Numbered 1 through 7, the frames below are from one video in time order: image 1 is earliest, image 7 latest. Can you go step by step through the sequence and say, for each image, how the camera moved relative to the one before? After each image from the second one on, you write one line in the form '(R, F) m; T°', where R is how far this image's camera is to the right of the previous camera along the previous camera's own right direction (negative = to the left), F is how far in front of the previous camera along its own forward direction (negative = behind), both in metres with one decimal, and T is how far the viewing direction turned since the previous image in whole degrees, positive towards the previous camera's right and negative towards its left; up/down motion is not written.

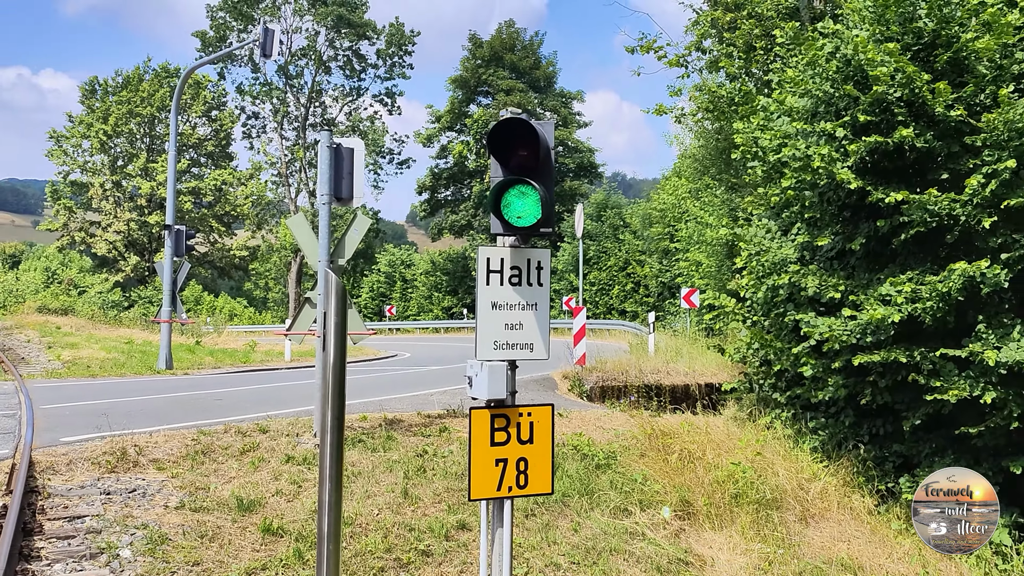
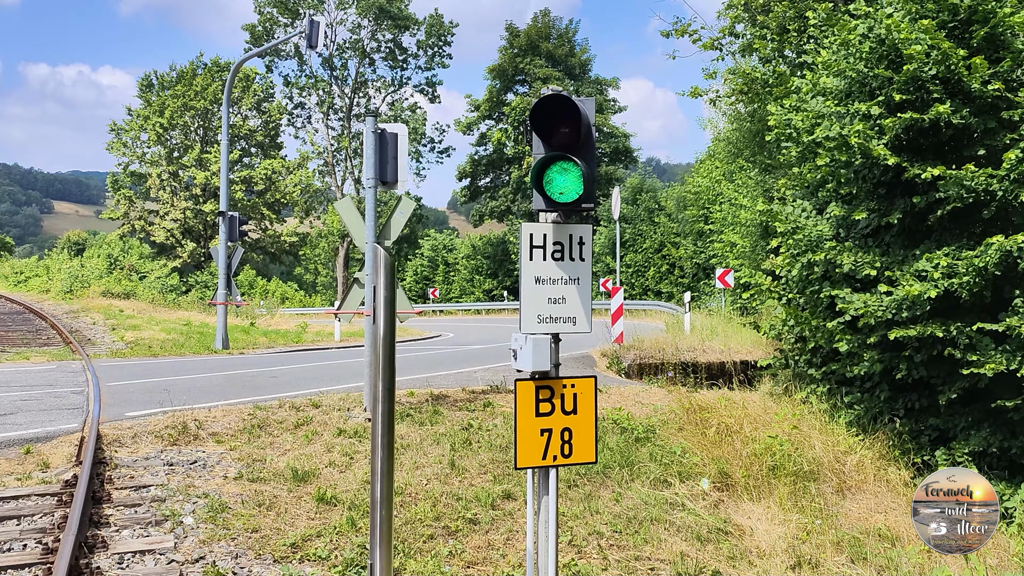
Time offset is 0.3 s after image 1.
(0.0, -0.3) m; -3°
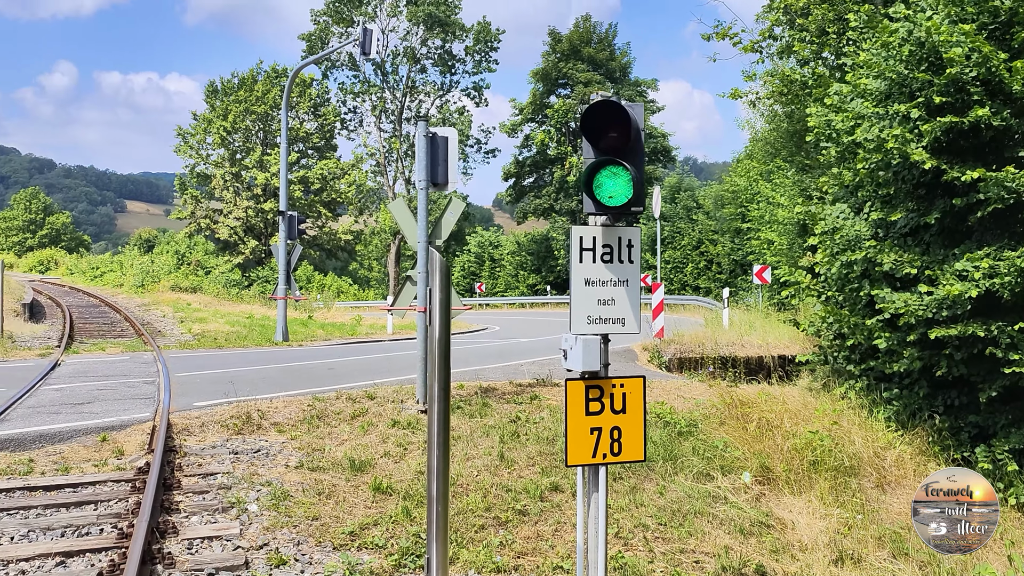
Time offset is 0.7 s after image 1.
(+0.1, -0.4) m; -4°
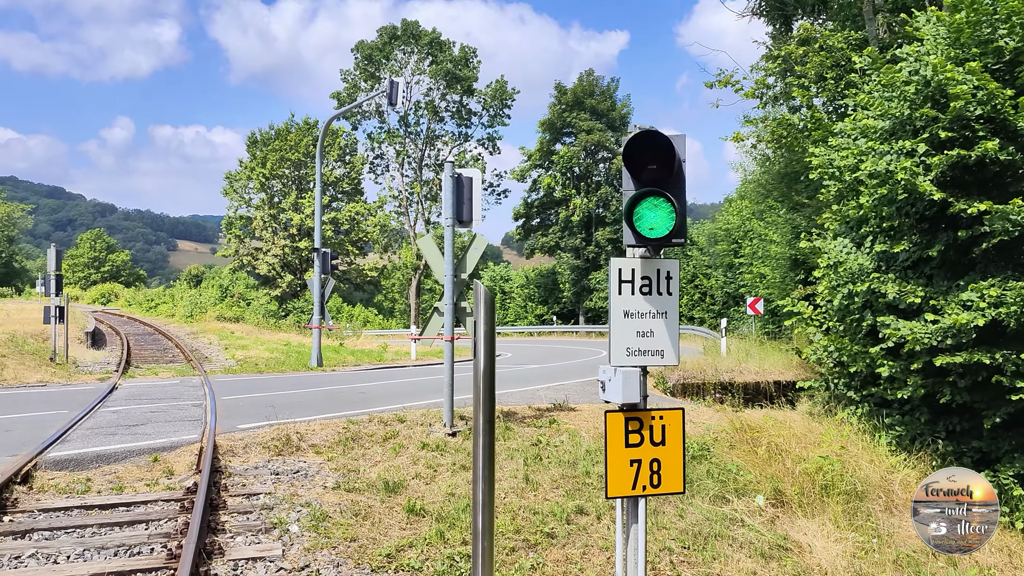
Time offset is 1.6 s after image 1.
(+0.2, -0.6) m; -2°
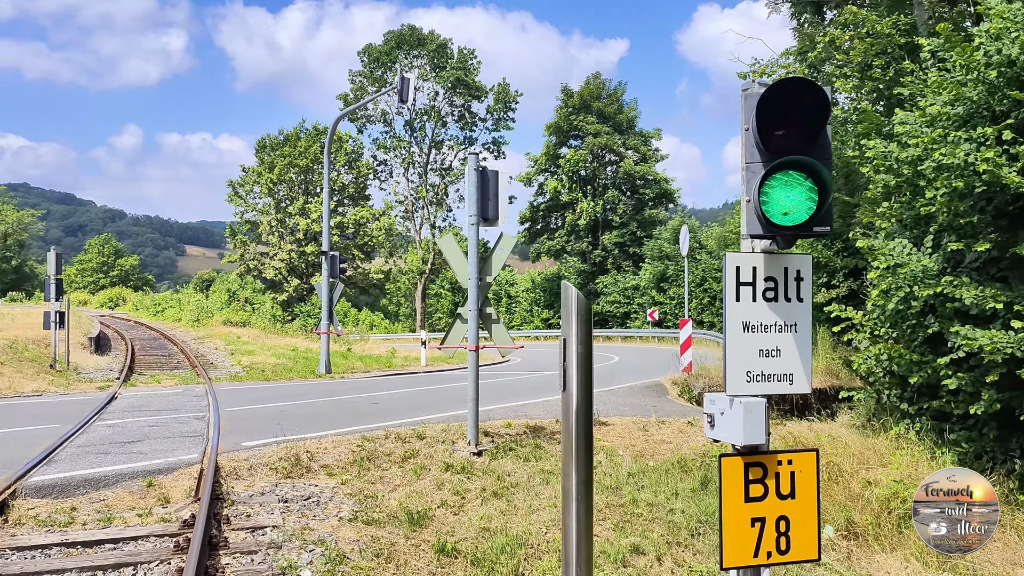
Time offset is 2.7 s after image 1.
(-0.3, +0.7) m; 0°
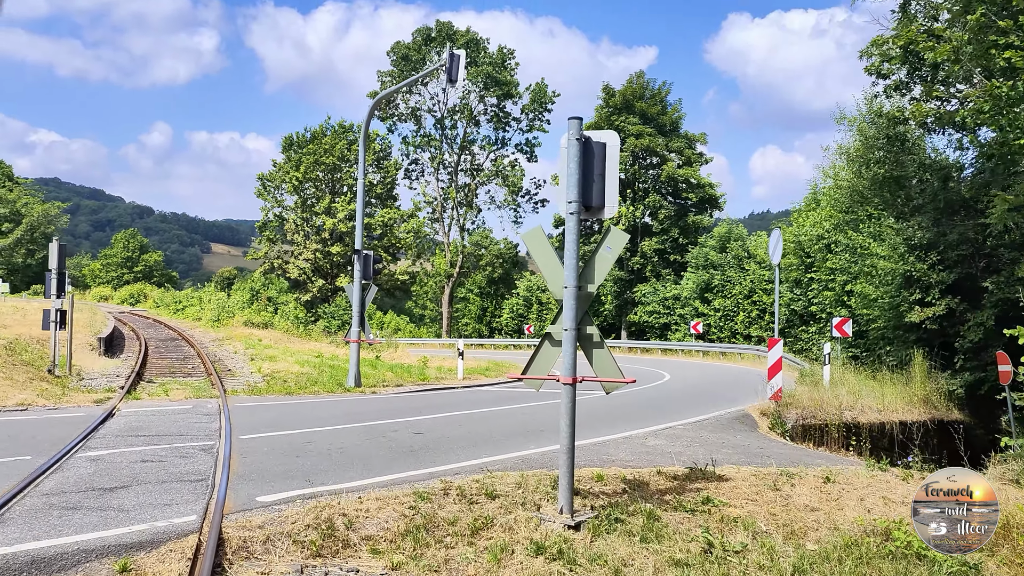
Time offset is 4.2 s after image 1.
(-0.6, +1.8) m; -2°
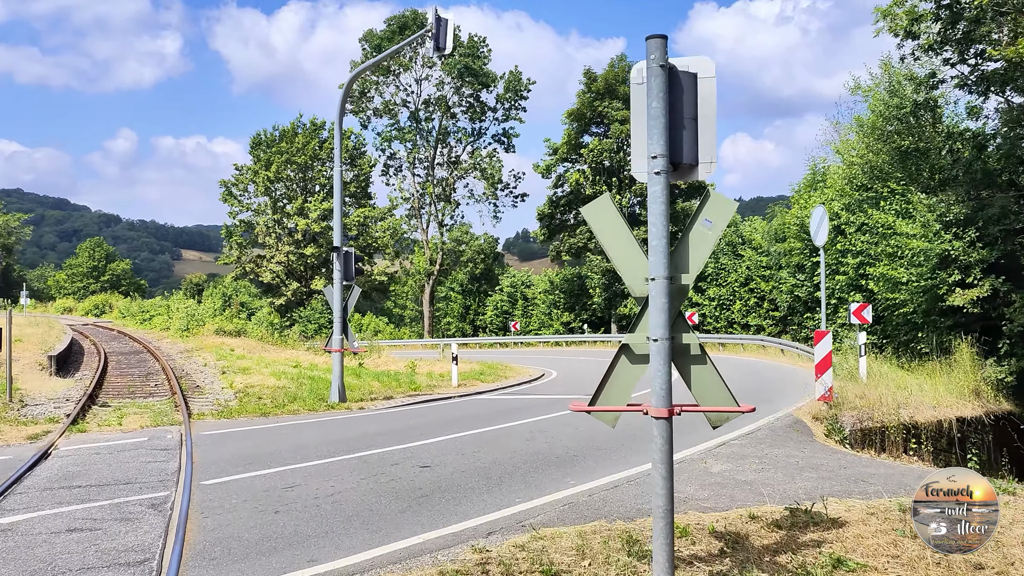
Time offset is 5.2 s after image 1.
(-0.4, +1.6) m; +2°
